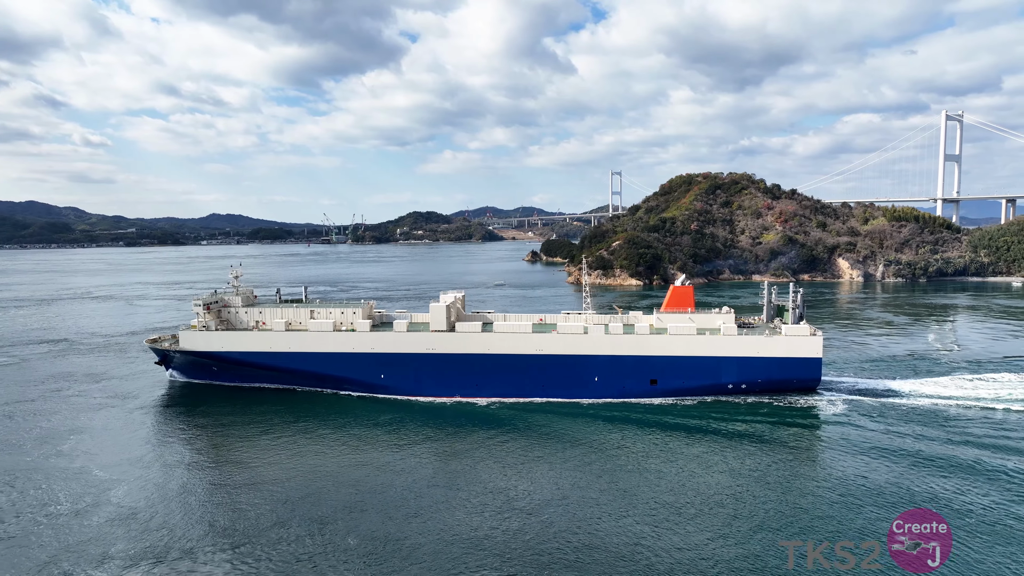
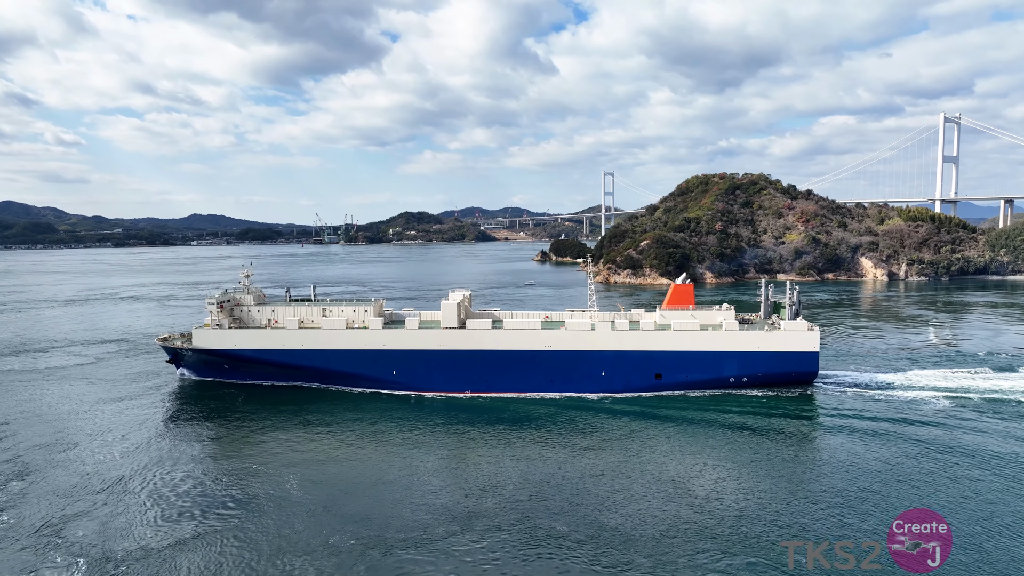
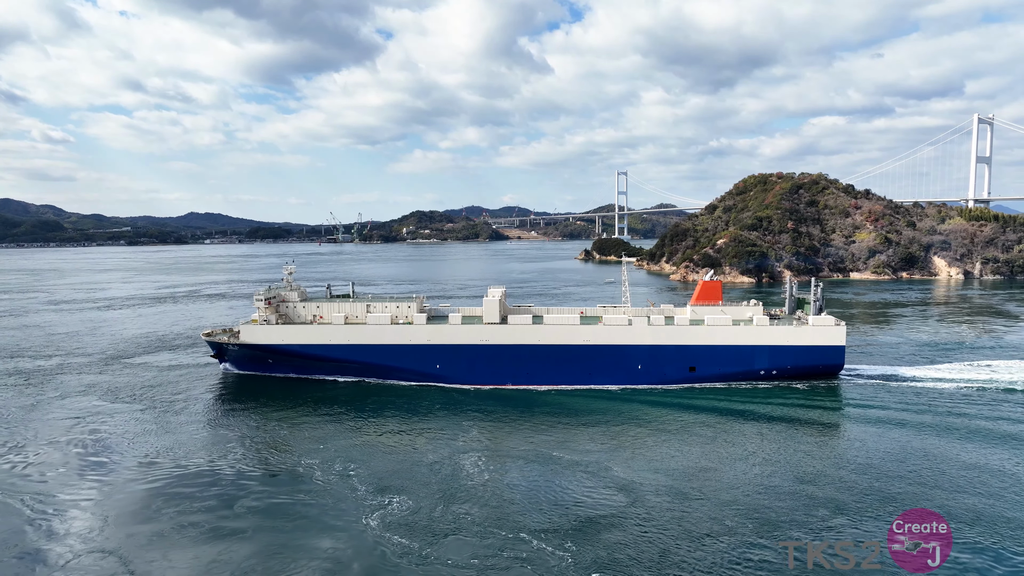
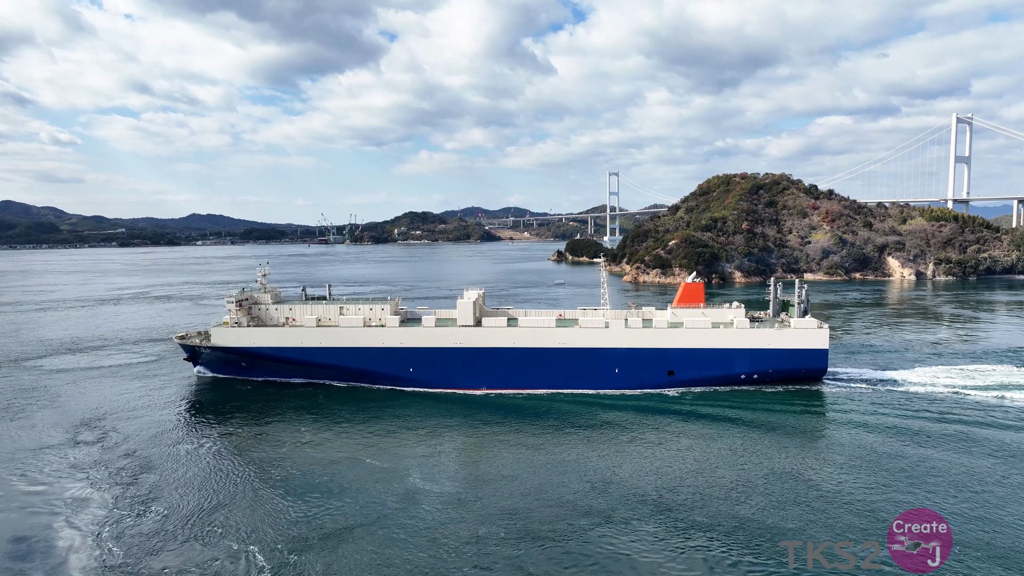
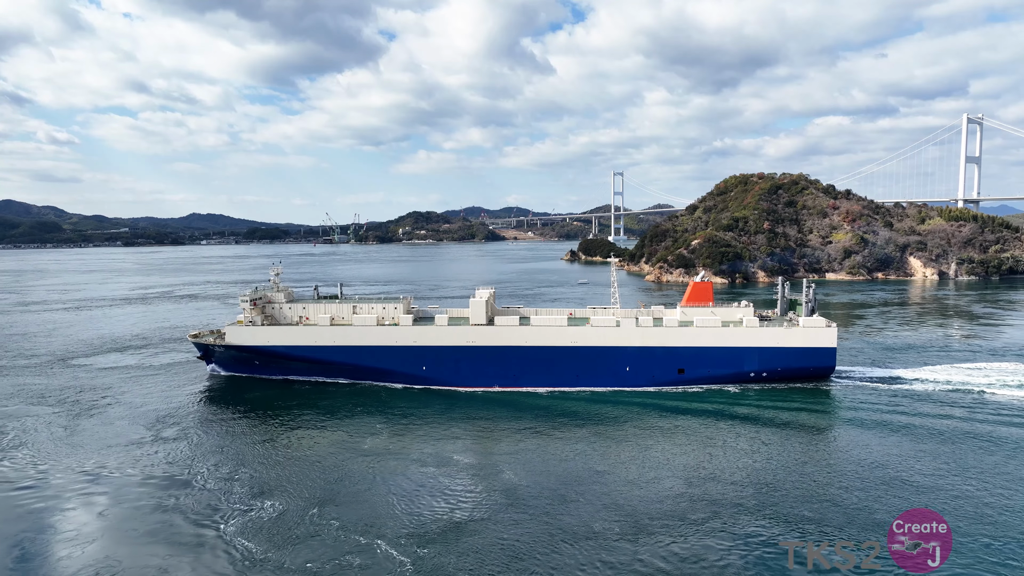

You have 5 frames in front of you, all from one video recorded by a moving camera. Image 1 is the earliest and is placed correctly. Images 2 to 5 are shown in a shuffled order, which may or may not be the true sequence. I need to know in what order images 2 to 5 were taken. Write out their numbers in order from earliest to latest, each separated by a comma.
2, 4, 5, 3
